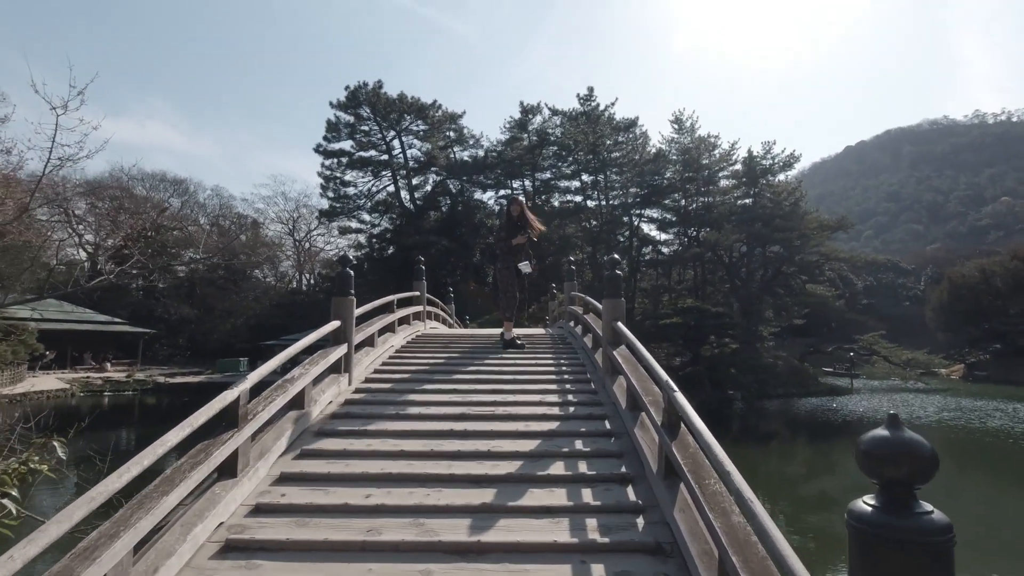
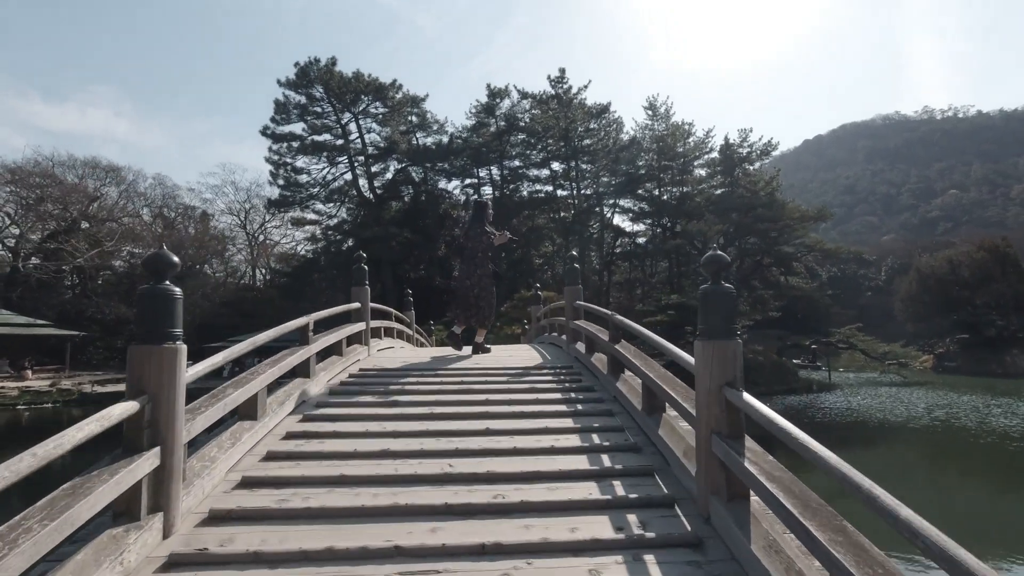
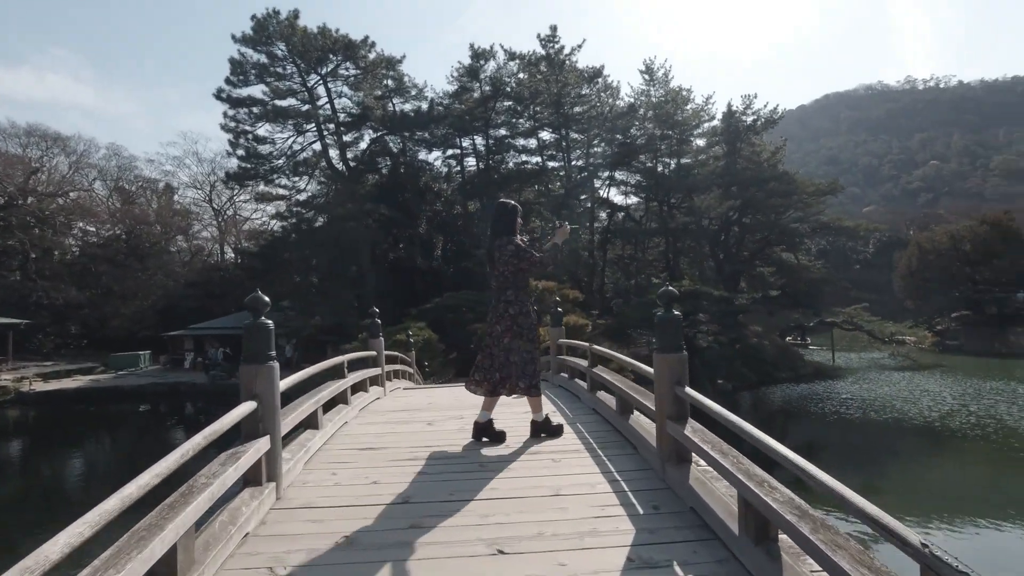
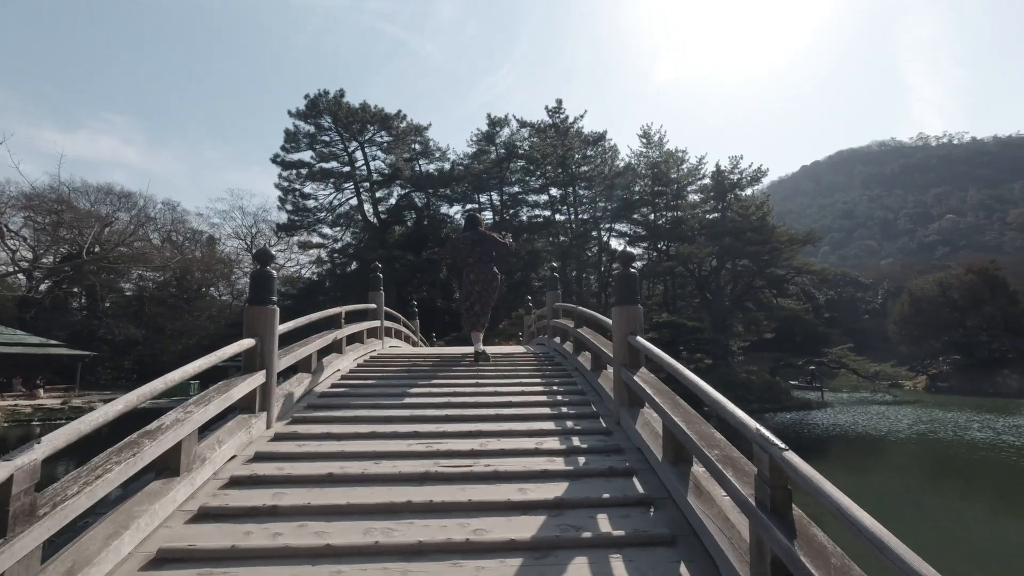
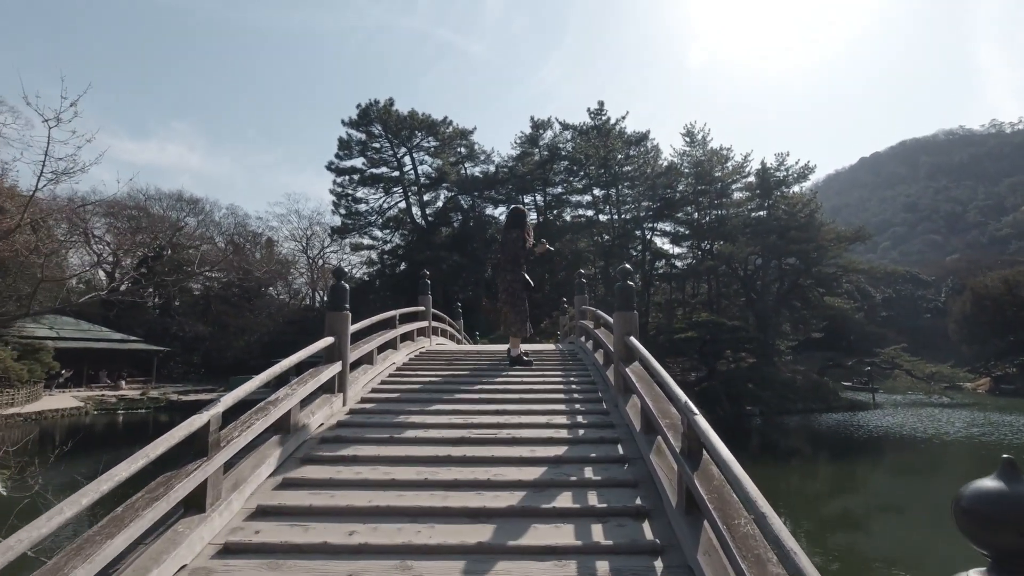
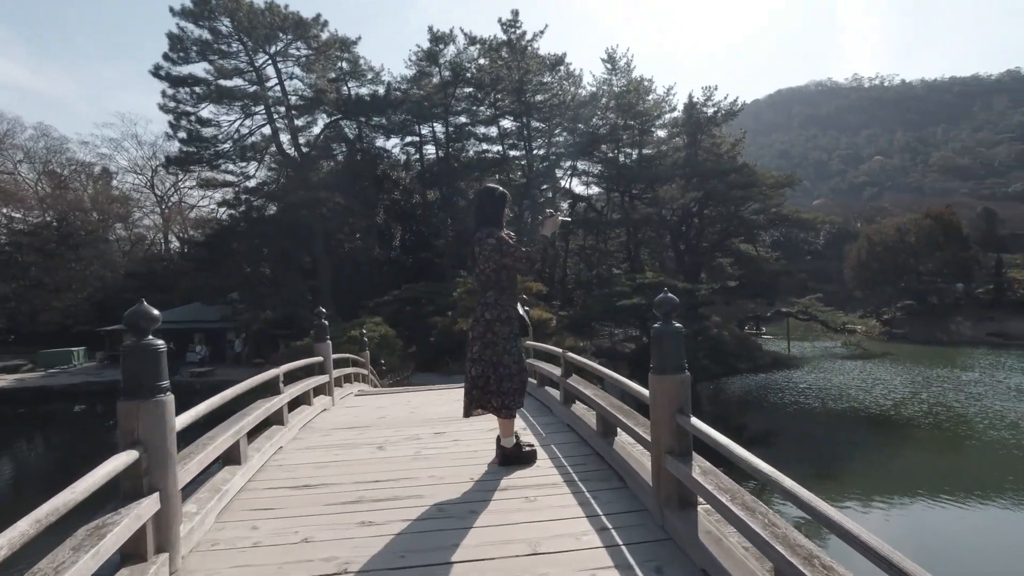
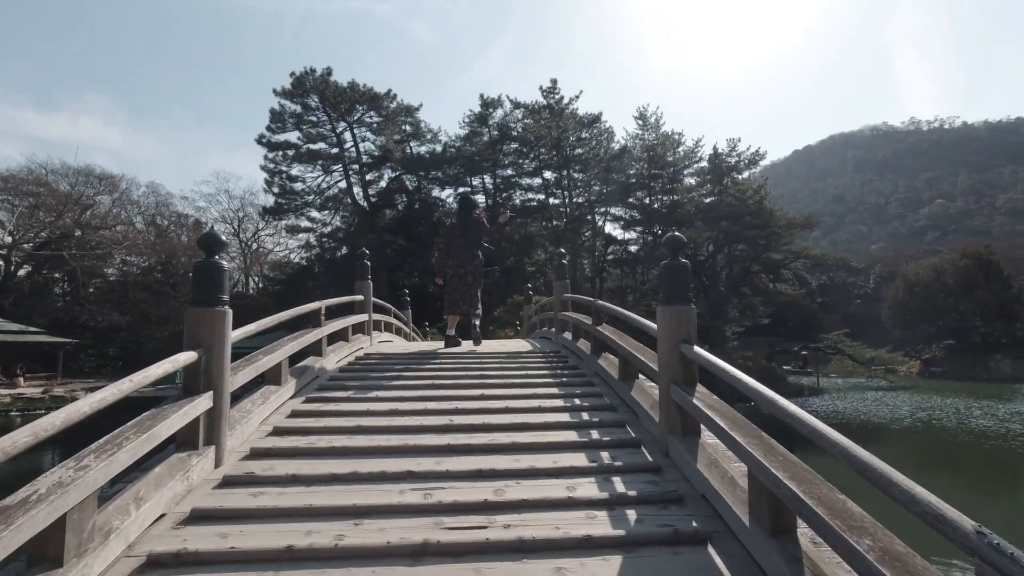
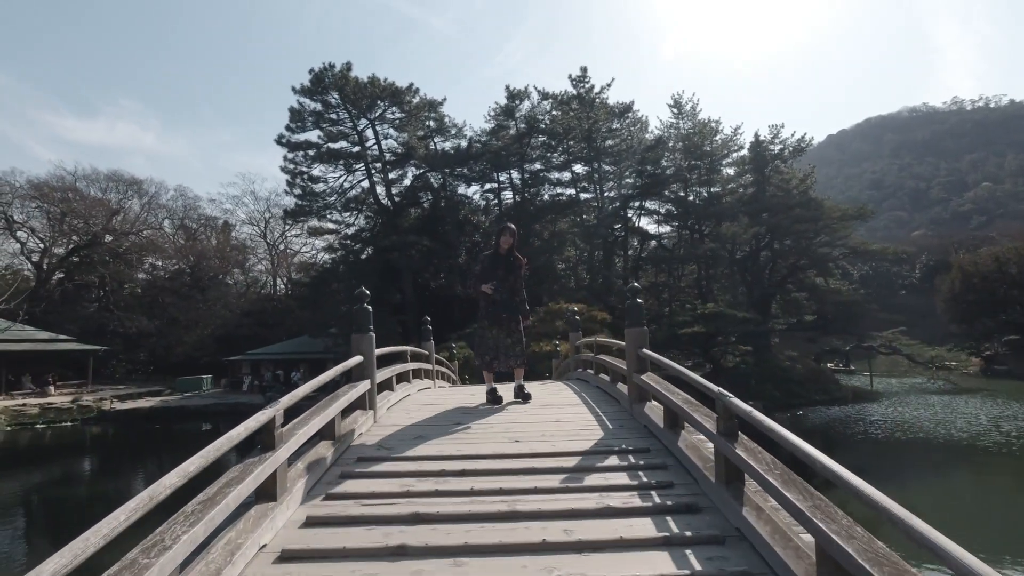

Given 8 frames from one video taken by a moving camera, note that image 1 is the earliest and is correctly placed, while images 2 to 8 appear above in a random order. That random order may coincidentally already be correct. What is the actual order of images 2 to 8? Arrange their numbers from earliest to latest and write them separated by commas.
5, 4, 7, 2, 8, 3, 6
